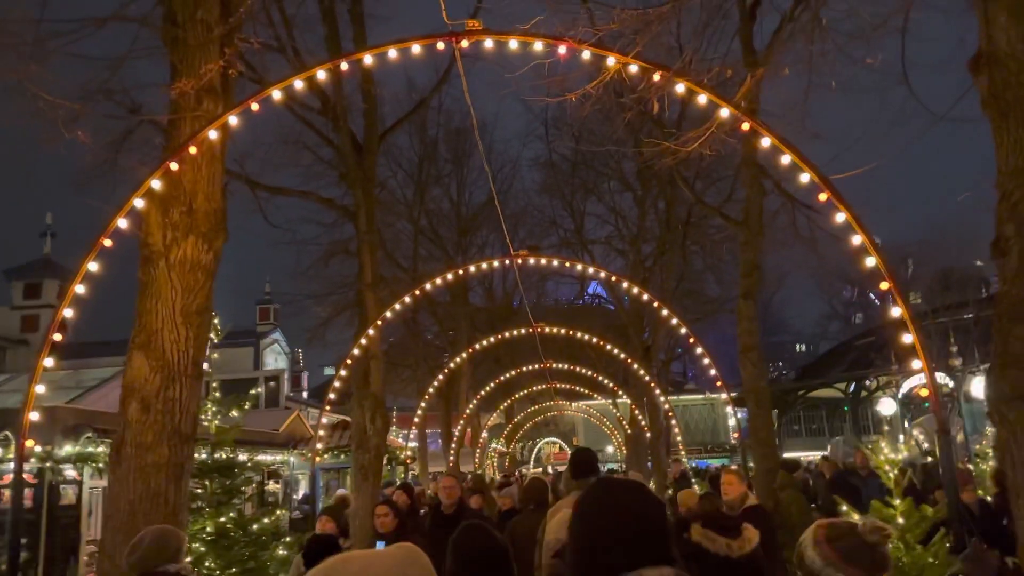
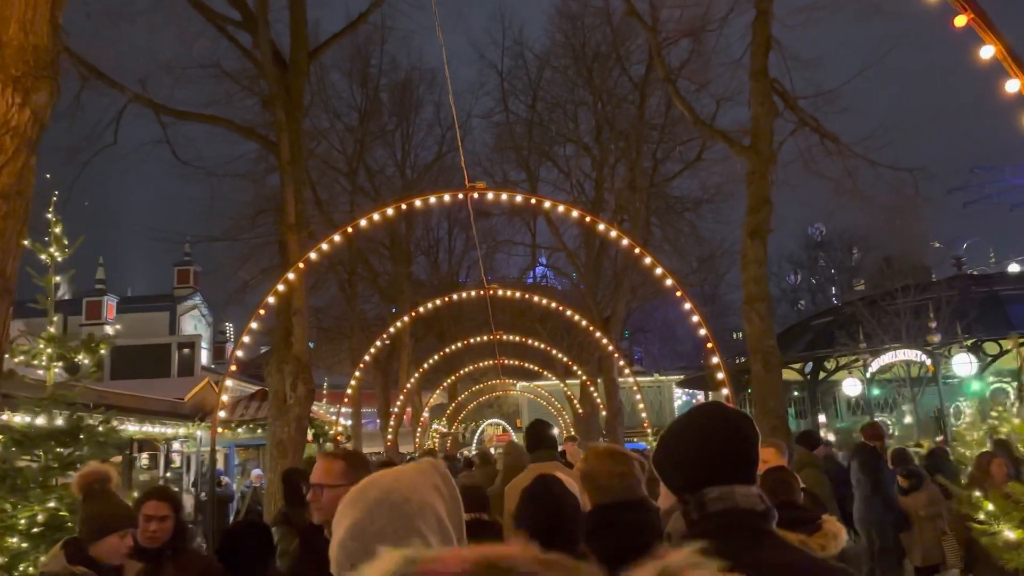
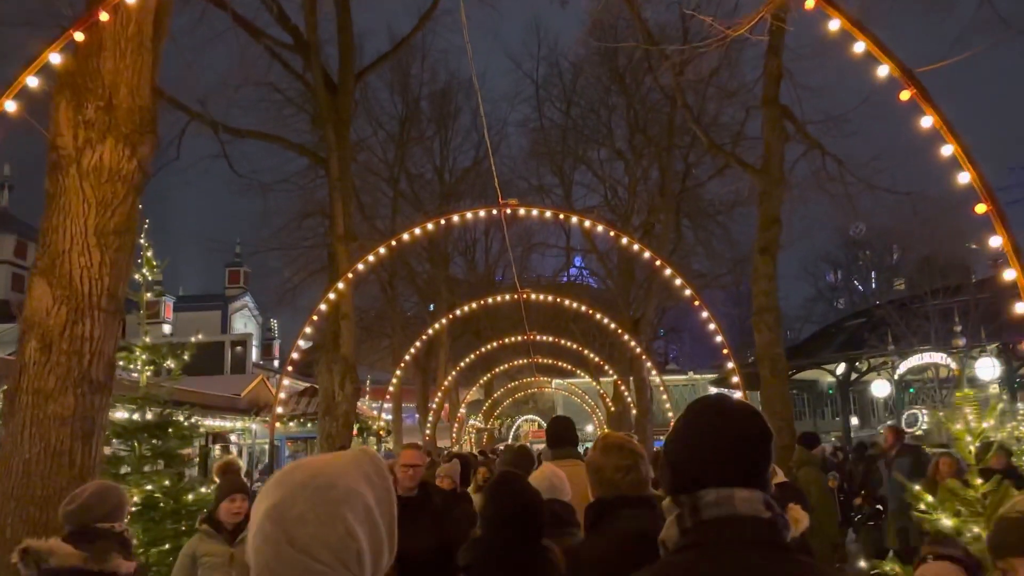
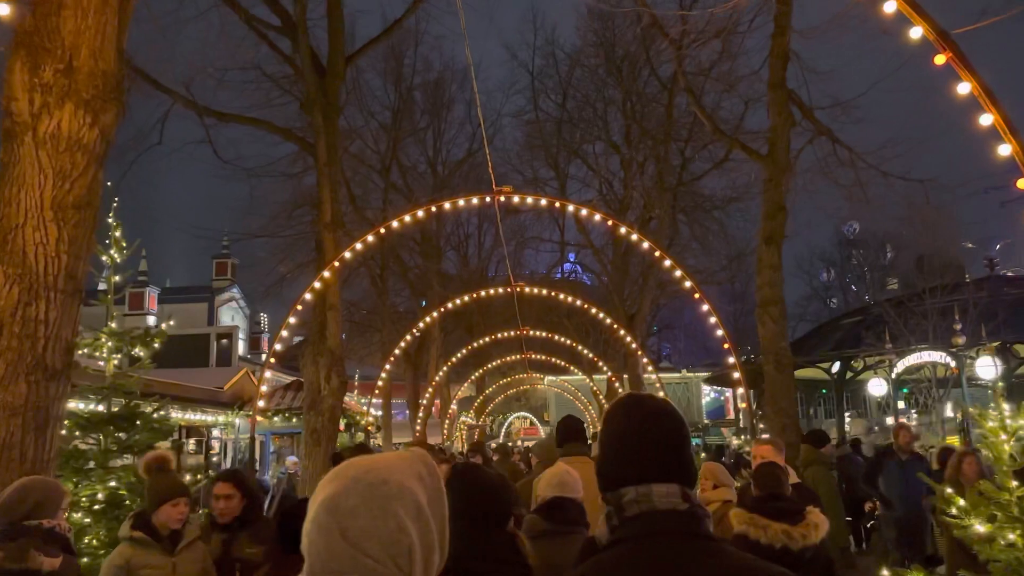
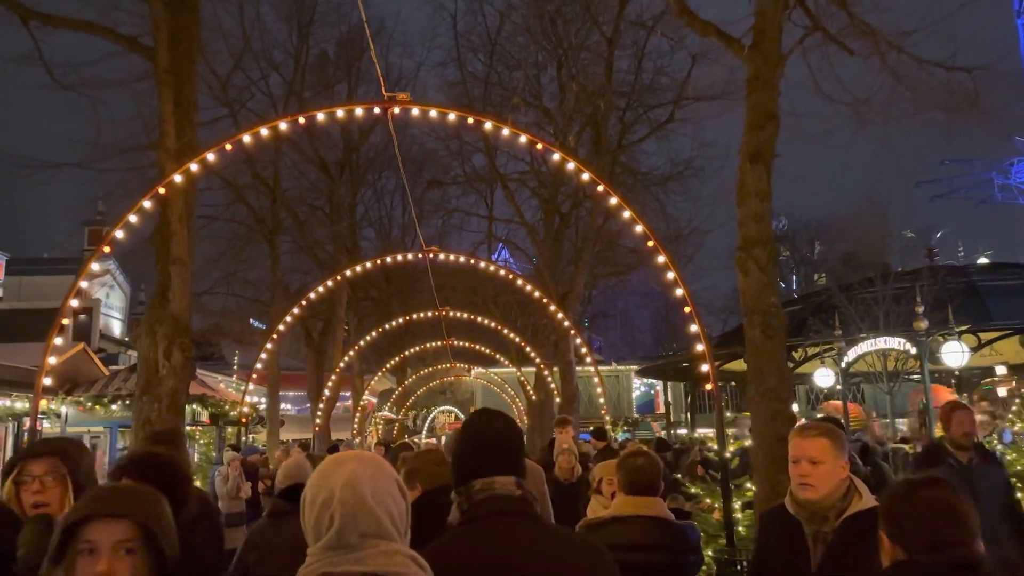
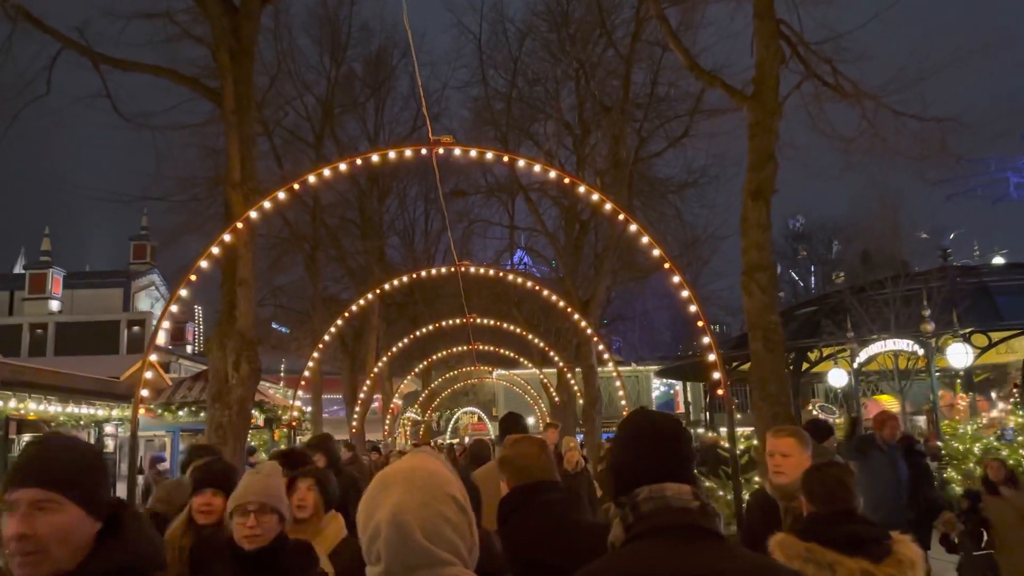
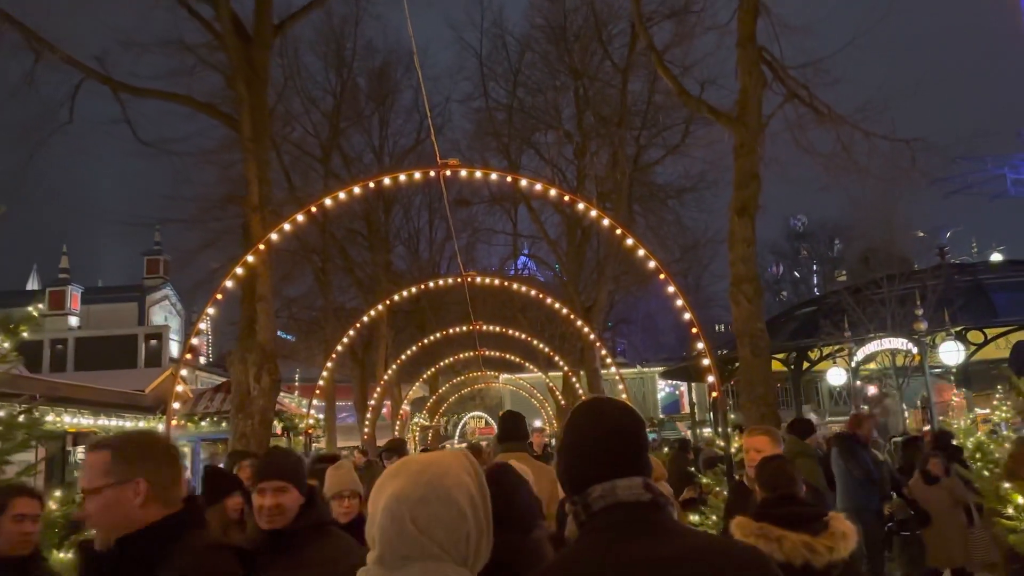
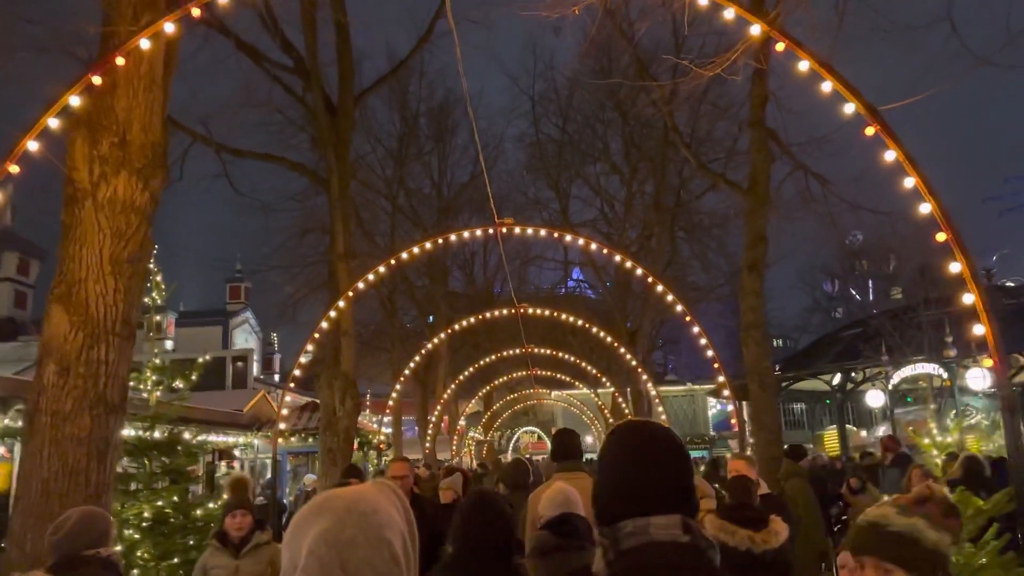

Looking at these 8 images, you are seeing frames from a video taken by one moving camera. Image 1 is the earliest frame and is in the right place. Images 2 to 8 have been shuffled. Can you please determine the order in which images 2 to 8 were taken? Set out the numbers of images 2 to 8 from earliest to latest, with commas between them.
8, 3, 4, 2, 7, 6, 5
